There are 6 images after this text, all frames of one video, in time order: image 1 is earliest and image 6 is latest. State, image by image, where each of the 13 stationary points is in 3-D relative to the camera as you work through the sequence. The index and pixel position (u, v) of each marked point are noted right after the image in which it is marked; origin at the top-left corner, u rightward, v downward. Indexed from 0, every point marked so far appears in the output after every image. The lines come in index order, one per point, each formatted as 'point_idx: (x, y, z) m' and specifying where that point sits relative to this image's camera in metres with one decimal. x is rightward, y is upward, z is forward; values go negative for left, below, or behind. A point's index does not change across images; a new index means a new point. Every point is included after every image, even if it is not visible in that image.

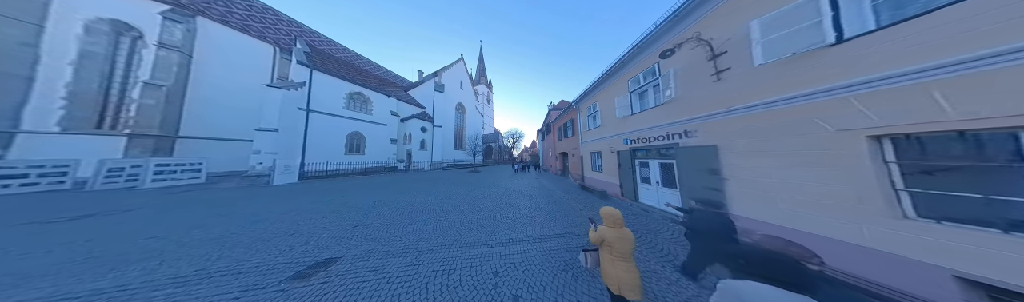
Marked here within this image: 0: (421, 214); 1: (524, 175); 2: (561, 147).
0: (-3.0, -2.1, +4.1) m
1: (+1.5, -2.9, +14.3) m
2: (+4.8, +0.3, +12.1) m
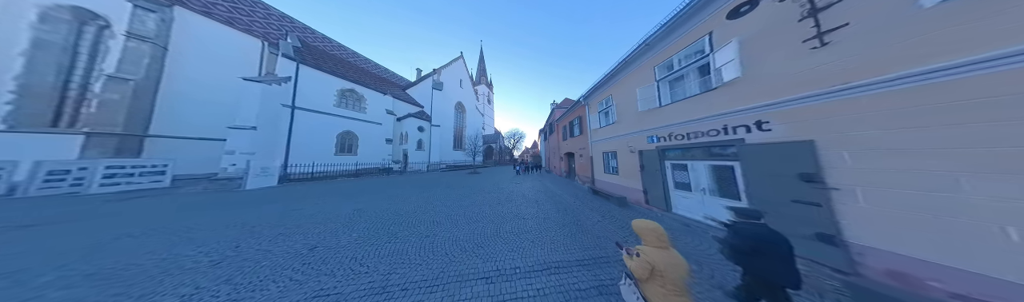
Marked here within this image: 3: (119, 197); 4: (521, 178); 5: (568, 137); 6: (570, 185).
0: (-2.9, -2.1, +3.3) m
1: (+1.5, -2.9, +13.6) m
2: (+4.8, +0.3, +11.4) m
3: (-22.9, -2.7, +7.4) m
4: (+0.9, -3.0, +13.7) m
5: (+4.8, +1.2, +11.0) m
6: (+4.1, -2.5, +9.1) m
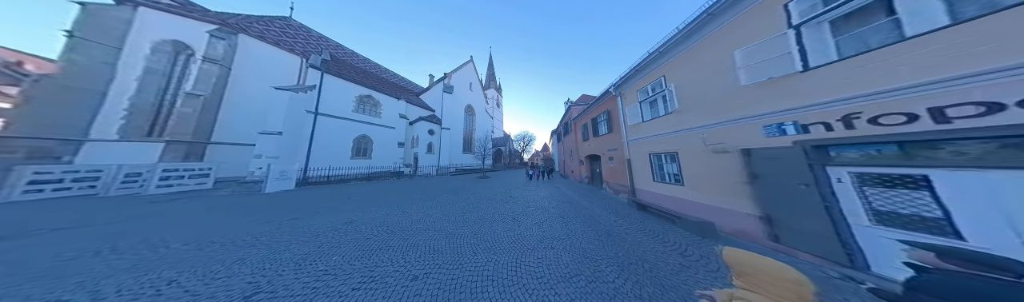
0: (-2.4, -2.1, +2.5) m
1: (+2.8, -3.2, +12.3) m
2: (+5.9, +0.1, +9.9) m
3: (-22.1, -3.0, +8.1) m
4: (+2.2, -3.2, +12.5) m
5: (+5.8, +1.0, +9.5) m
6: (+5.0, -2.6, +7.6) m
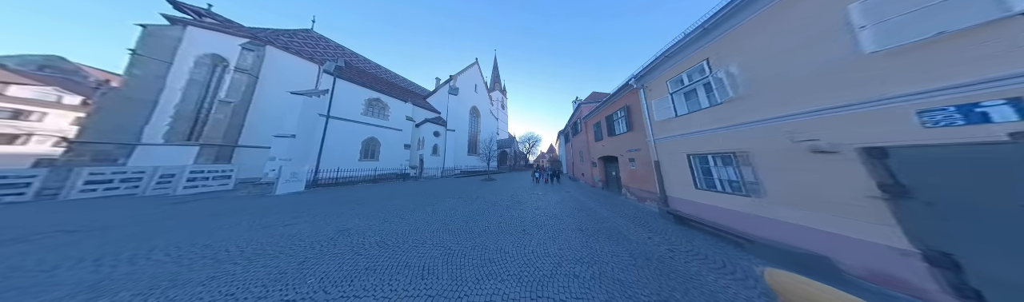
0: (-2.3, -2.1, +2.0) m
1: (+3.4, -3.3, +11.6) m
2: (+6.4, 0.0, +9.1) m
3: (-21.6, -3.2, +8.5) m
4: (+2.9, -3.4, +11.8) m
5: (+6.3, +1.0, +8.7) m
6: (+5.4, -2.6, +6.8) m
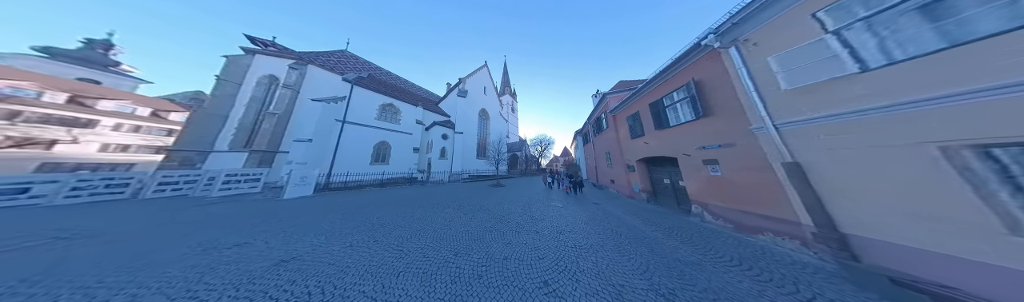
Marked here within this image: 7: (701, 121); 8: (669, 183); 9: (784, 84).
0: (-2.2, -2.0, +0.6) m
1: (+4.4, -3.4, +9.6) m
2: (+7.1, +0.1, +6.9) m
3: (-20.8, -3.5, +8.9) m
4: (+3.9, -3.4, +9.8) m
5: (+7.0, +1.0, +6.6) m
6: (+5.9, -2.6, +4.6) m
7: (+6.5, +1.1, +4.4) m
8: (+7.4, -1.5, +6.2) m
9: (+6.1, +1.4, +3.1) m
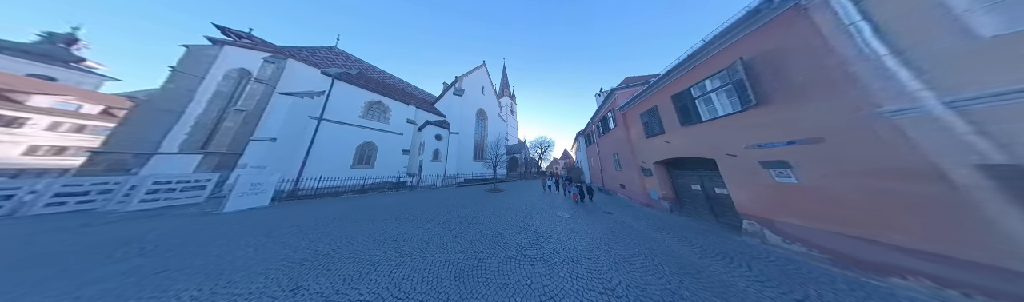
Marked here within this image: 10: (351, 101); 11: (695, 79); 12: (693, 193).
0: (-2.2, -1.9, -0.6) m
1: (+4.2, -3.4, +8.5) m
2: (+6.9, +0.1, +5.9) m
3: (-21.0, -3.6, +7.2) m
4: (+3.7, -3.5, +8.7) m
5: (+6.9, +1.0, +5.6) m
6: (+5.8, -2.5, +3.6) m
7: (+6.5, +1.1, +3.5) m
8: (+7.3, -1.5, +5.1) m
9: (+6.0, +1.5, +2.1) m
10: (-17.5, +5.4, +13.7) m
11: (+6.6, +2.6, +4.6) m
12: (+7.4, -1.7, +5.4) m
